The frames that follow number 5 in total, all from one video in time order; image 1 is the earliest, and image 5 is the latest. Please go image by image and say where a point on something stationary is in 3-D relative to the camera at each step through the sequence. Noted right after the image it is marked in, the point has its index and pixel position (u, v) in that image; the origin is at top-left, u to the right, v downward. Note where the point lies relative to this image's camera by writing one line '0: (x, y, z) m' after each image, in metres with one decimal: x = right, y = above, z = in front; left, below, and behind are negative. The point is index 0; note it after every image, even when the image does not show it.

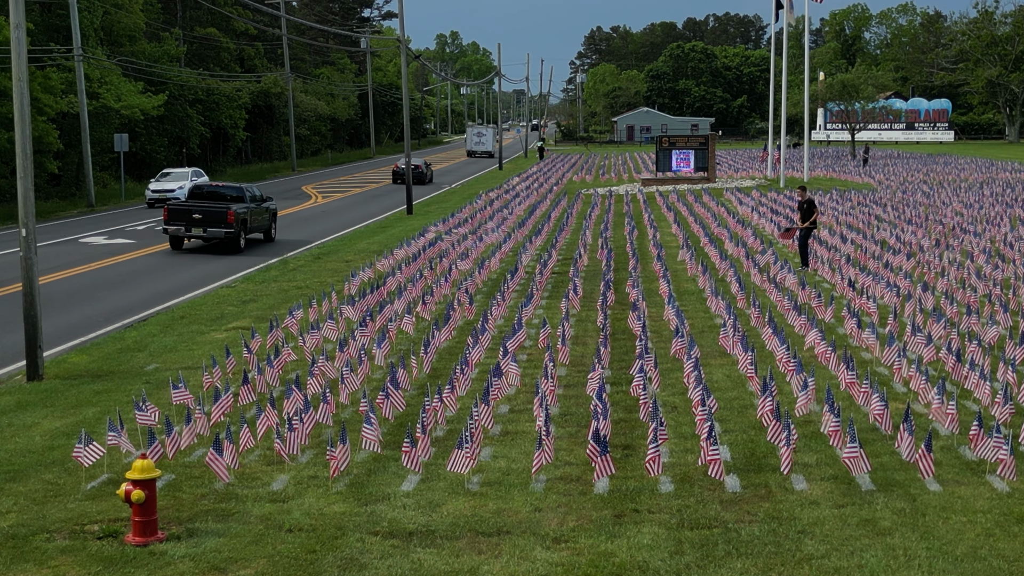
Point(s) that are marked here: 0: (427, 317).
0: (-0.9, -0.3, +14.6) m
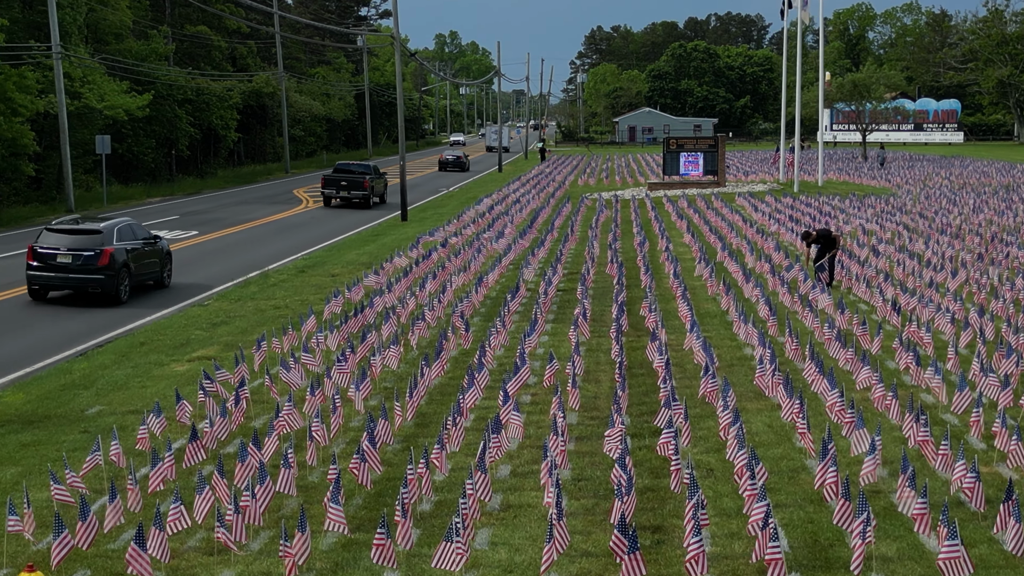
0: (-0.9, -0.5, +12.9) m
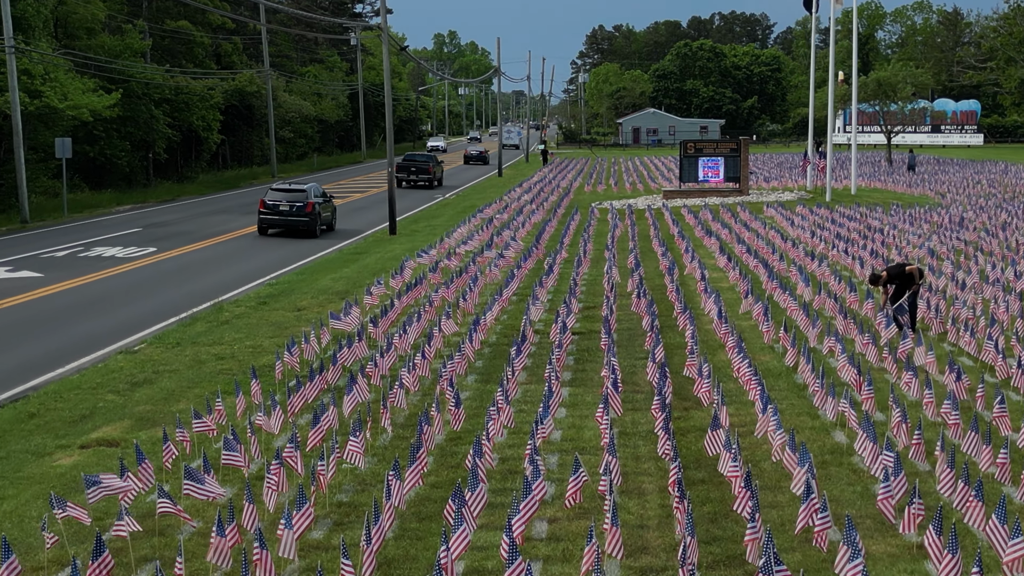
0: (-0.8, -1.0, +9.5) m
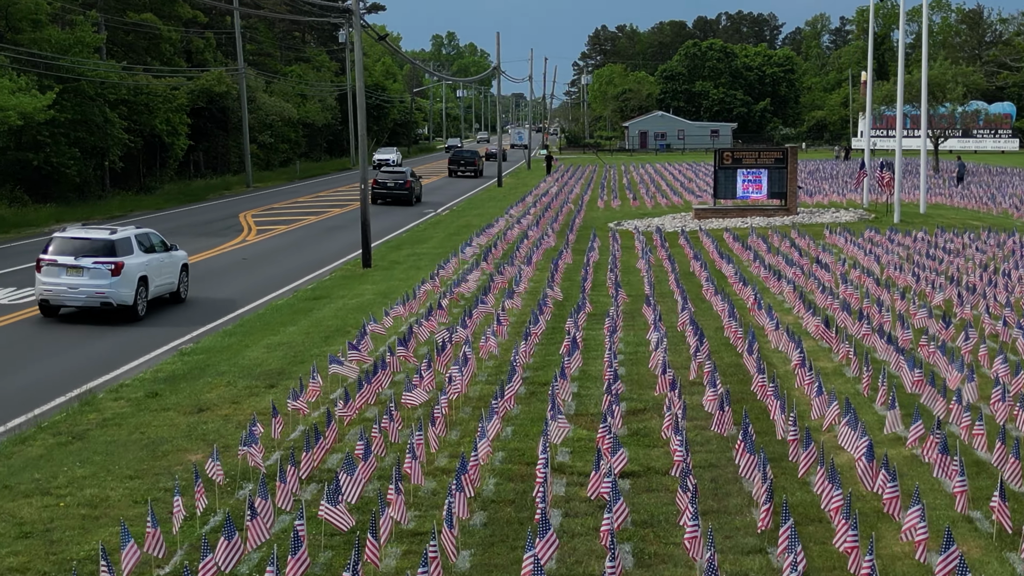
0: (-0.8, -1.6, +4.2) m
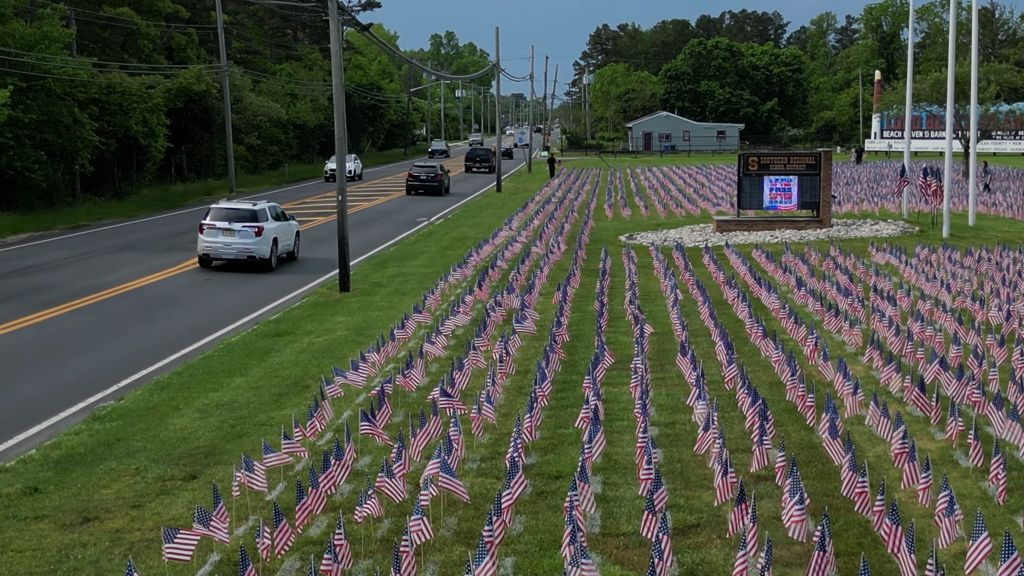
0: (-0.8, -2.0, +1.4) m
